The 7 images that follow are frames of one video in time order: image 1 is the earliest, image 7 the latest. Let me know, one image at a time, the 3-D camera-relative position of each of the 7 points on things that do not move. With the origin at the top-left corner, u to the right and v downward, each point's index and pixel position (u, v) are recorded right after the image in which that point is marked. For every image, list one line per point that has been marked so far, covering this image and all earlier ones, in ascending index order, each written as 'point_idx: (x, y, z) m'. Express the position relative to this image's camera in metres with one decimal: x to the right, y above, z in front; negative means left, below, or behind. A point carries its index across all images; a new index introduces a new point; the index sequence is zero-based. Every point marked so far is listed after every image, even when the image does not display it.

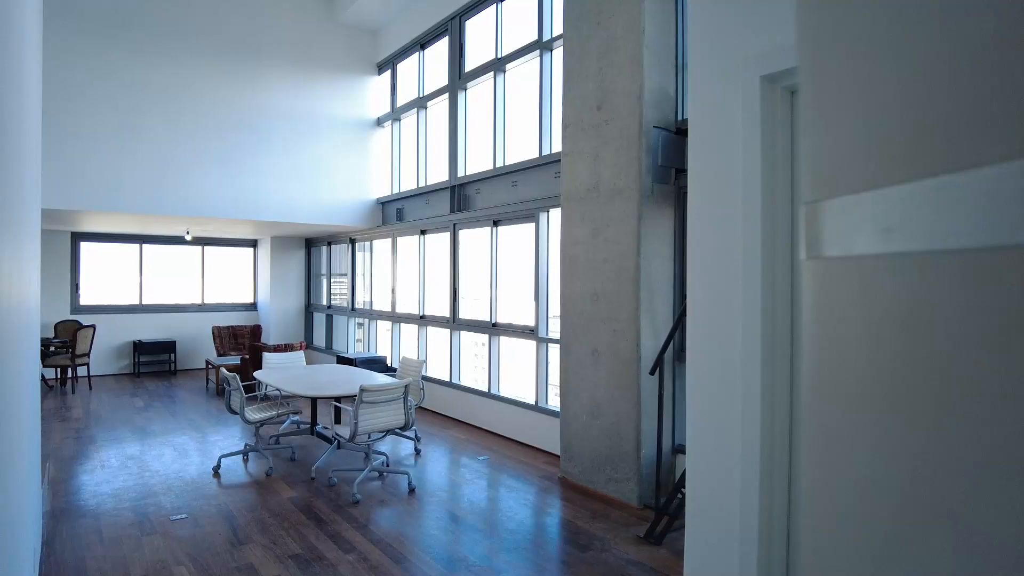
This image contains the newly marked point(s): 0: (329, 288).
0: (-2.9, 0.0, +10.1) m
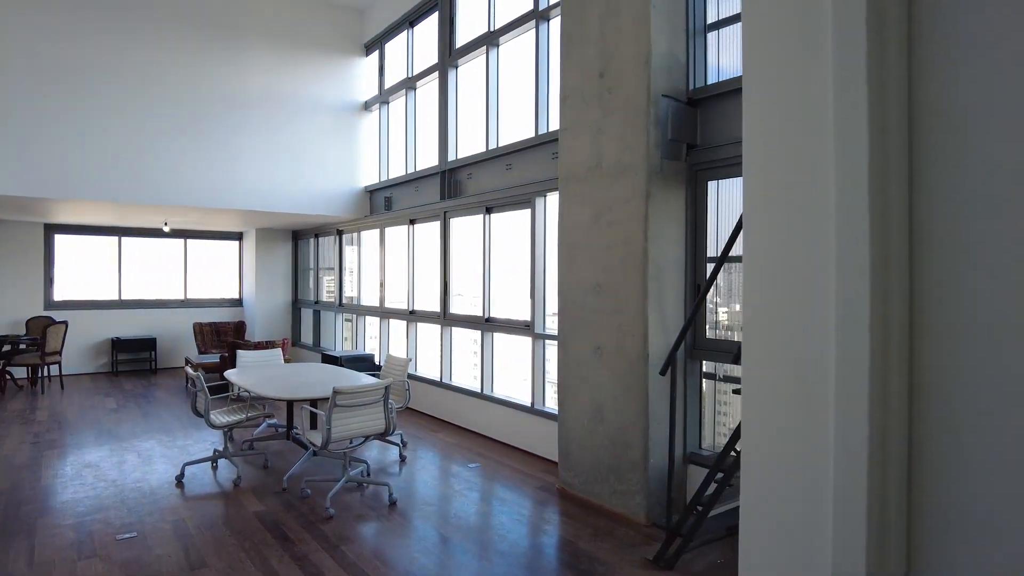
0: (-2.9, +0.1, +9.7) m
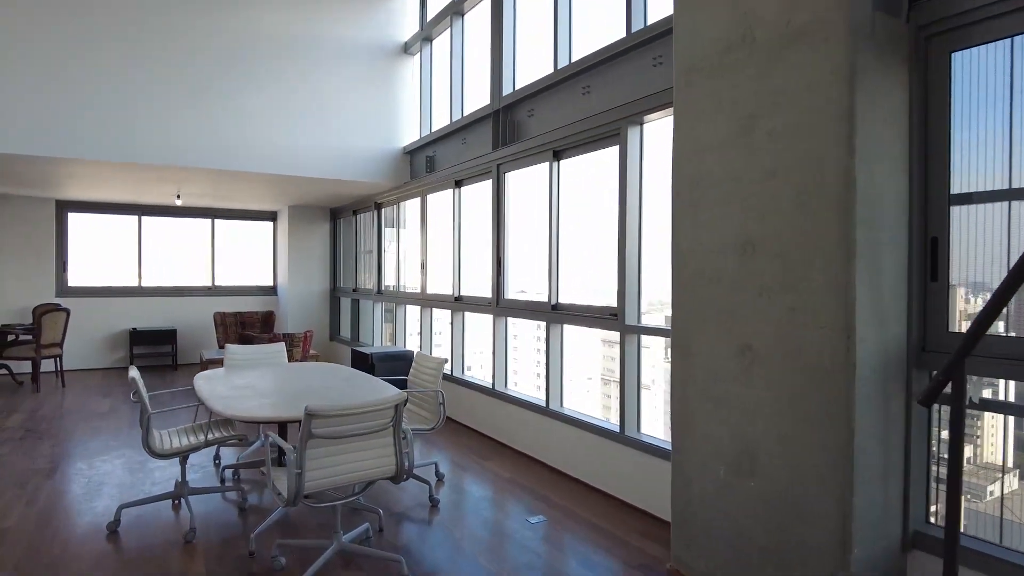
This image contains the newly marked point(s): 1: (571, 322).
0: (-2.0, +0.3, +8.4) m
1: (+0.4, -0.2, +4.0) m
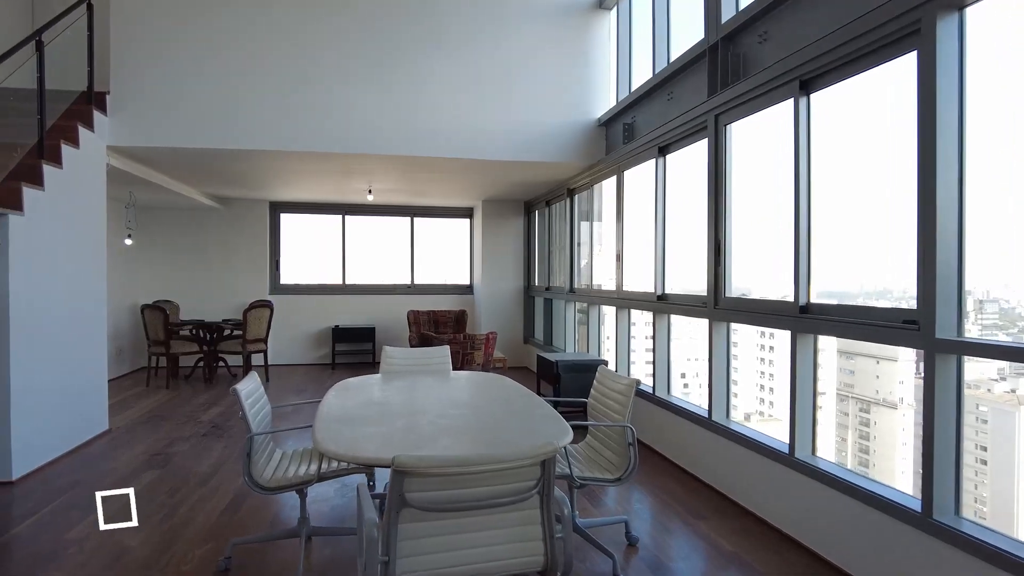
0: (+0.5, +0.3, +7.6) m
1: (+1.3, -0.2, +2.7) m
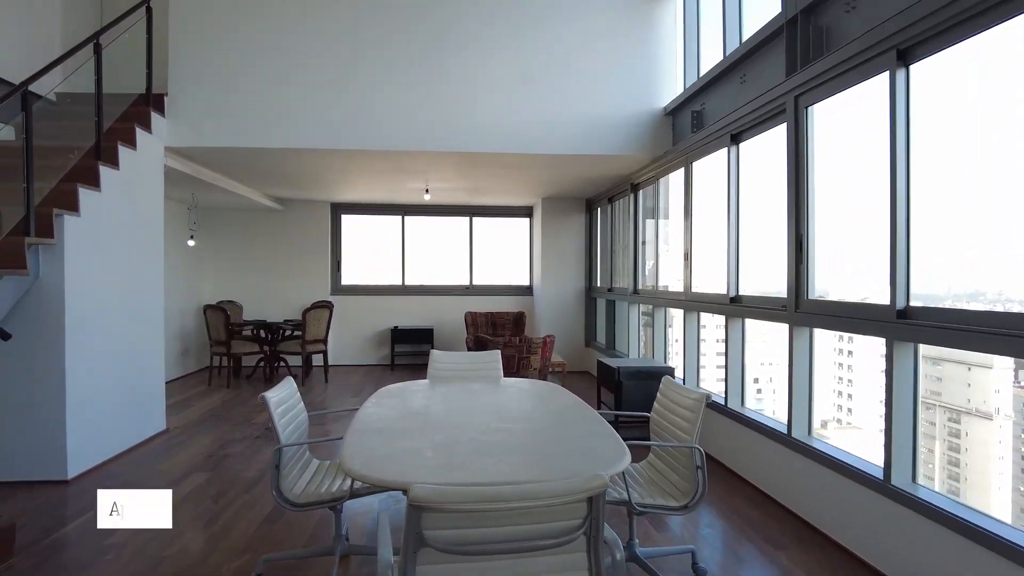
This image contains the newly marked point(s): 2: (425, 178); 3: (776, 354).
0: (+1.1, +0.3, +7.3) m
1: (+1.5, -0.2, +2.3) m
2: (-0.9, +1.1, +6.6) m
3: (+1.5, -0.4, +3.7) m
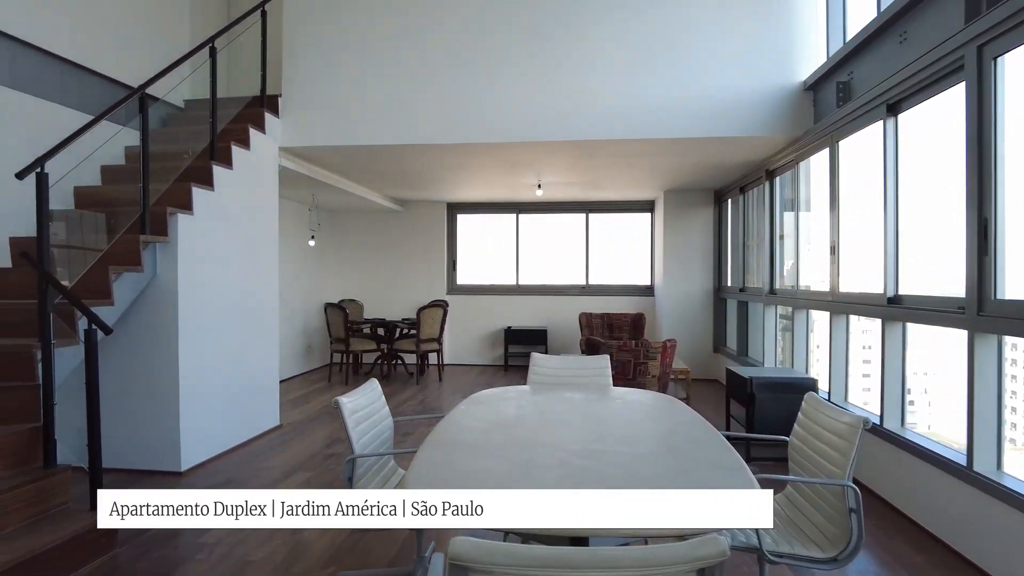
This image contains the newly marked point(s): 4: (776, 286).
0: (+2.4, +0.3, +6.6) m
1: (+1.8, -0.2, +1.7) m
2: (+0.3, +1.1, +6.4) m
3: (+2.1, -0.4, +3.0) m
4: (+2.3, 0.0, +5.7) m
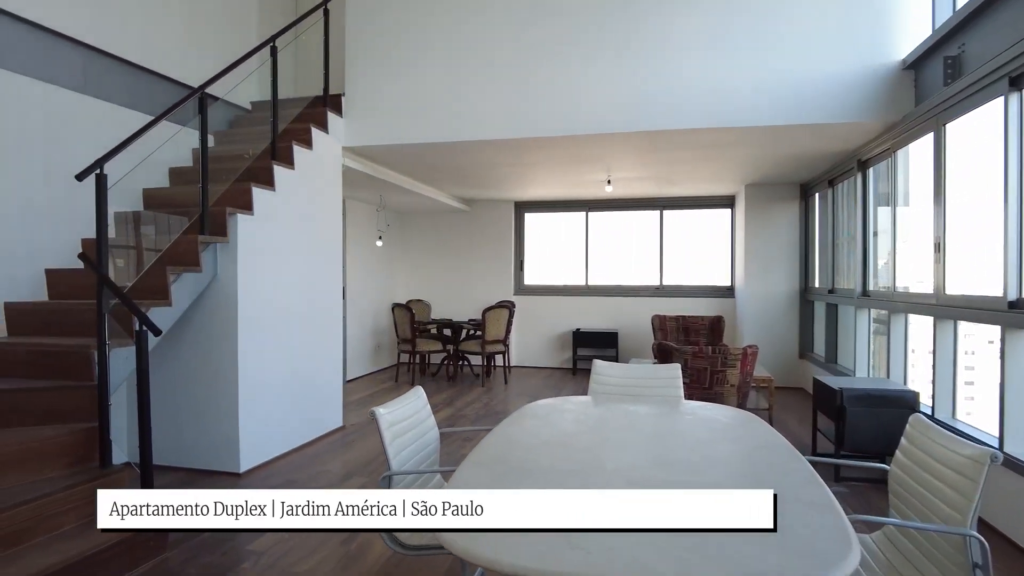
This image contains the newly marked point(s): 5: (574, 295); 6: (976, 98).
0: (+3.0, +0.3, +6.1) m
1: (+1.9, -0.2, +1.2) m
2: (+0.9, +1.1, +6.1) m
3: (+2.3, -0.4, +2.6) m
4: (+2.9, 0.0, +5.2) m
5: (+0.8, -0.1, +8.0) m
6: (+2.4, +1.0, +3.3) m
